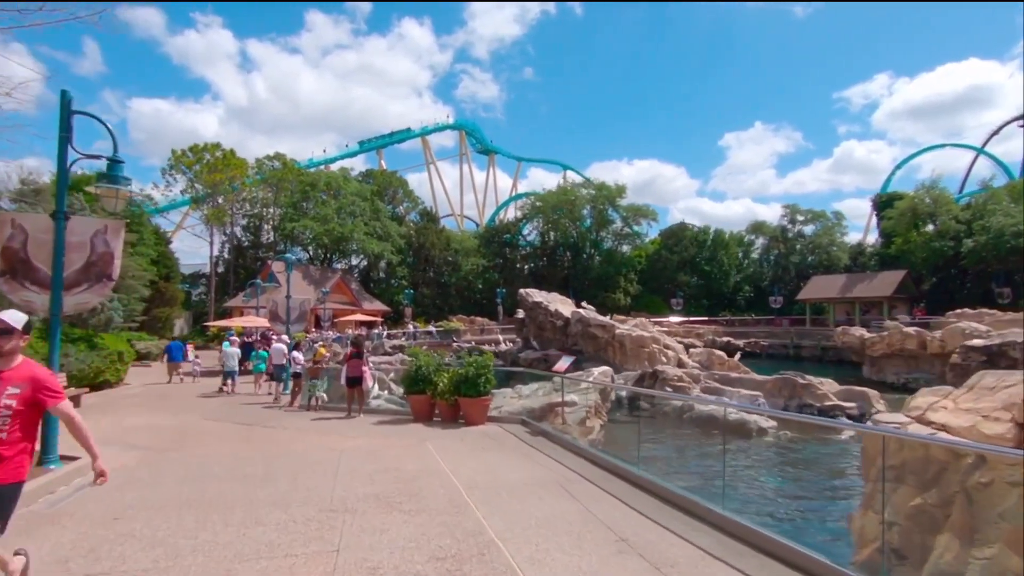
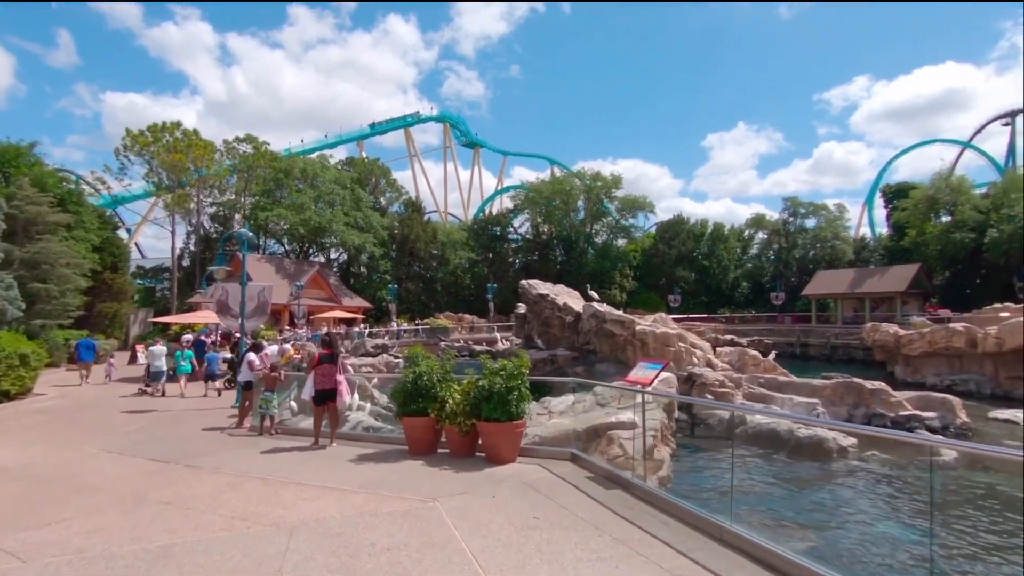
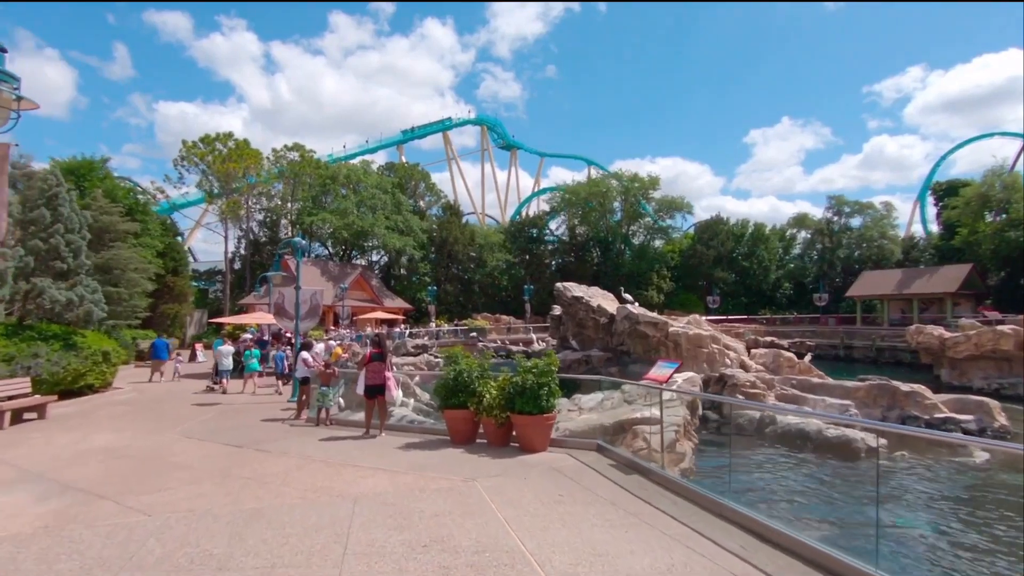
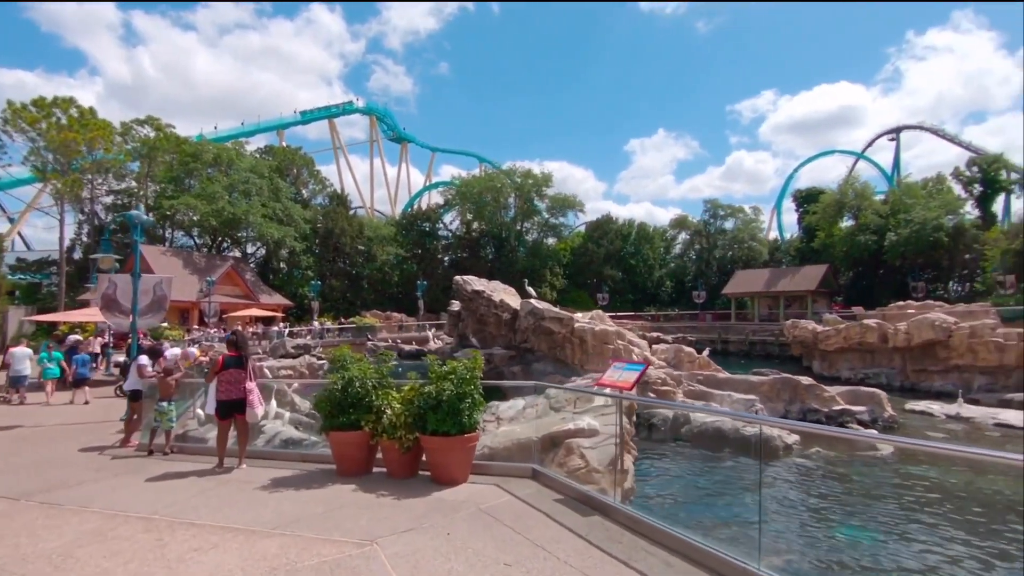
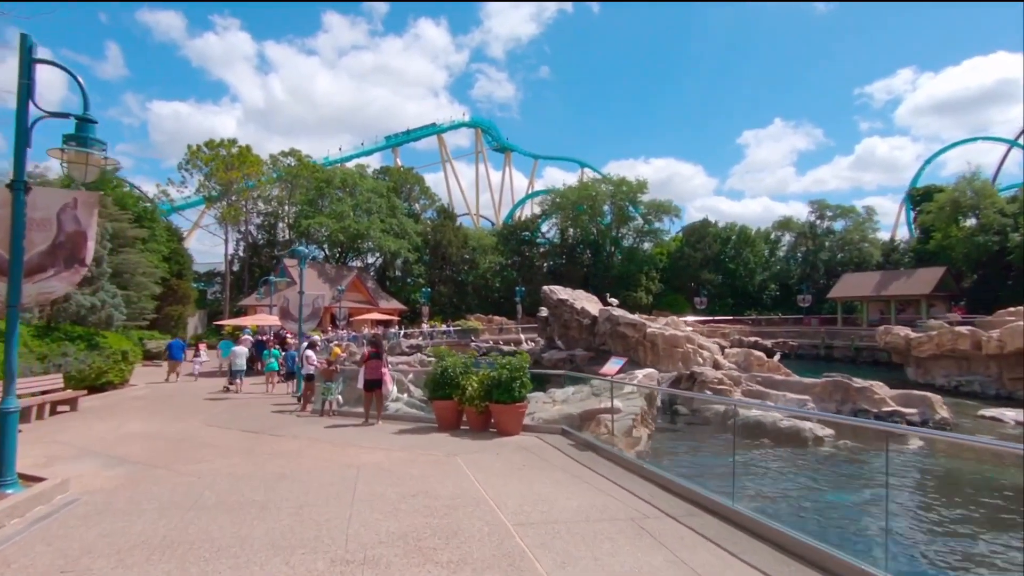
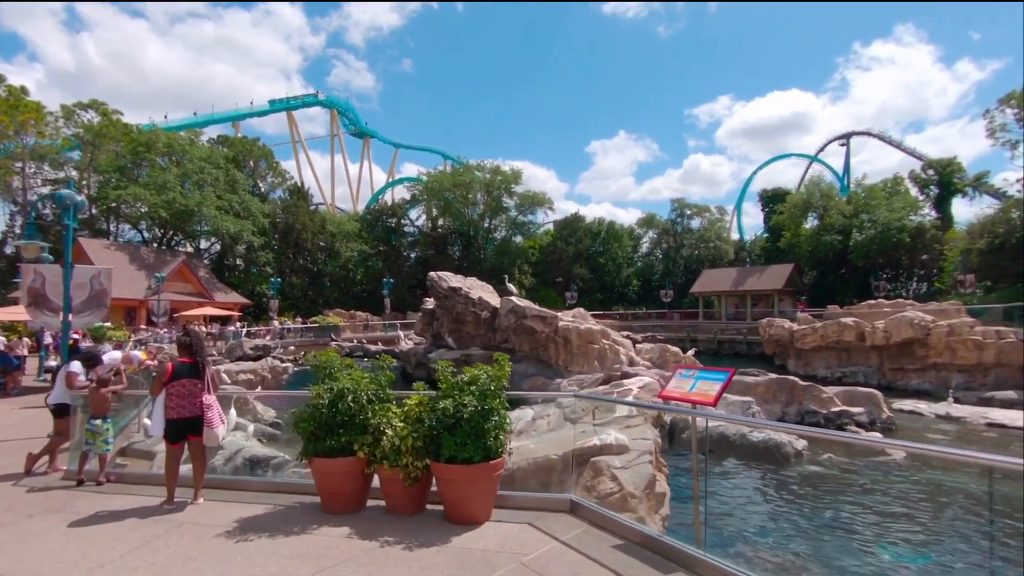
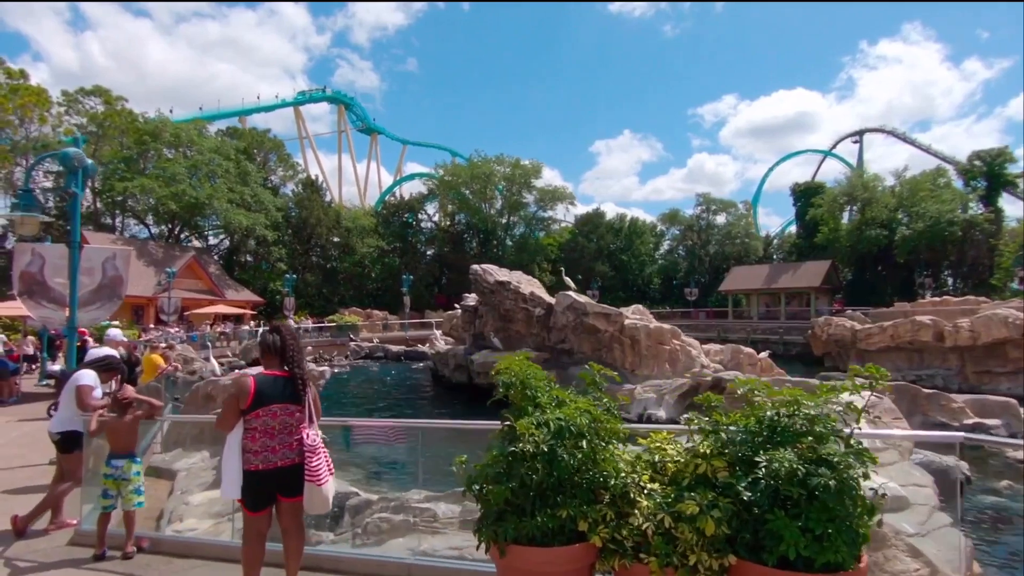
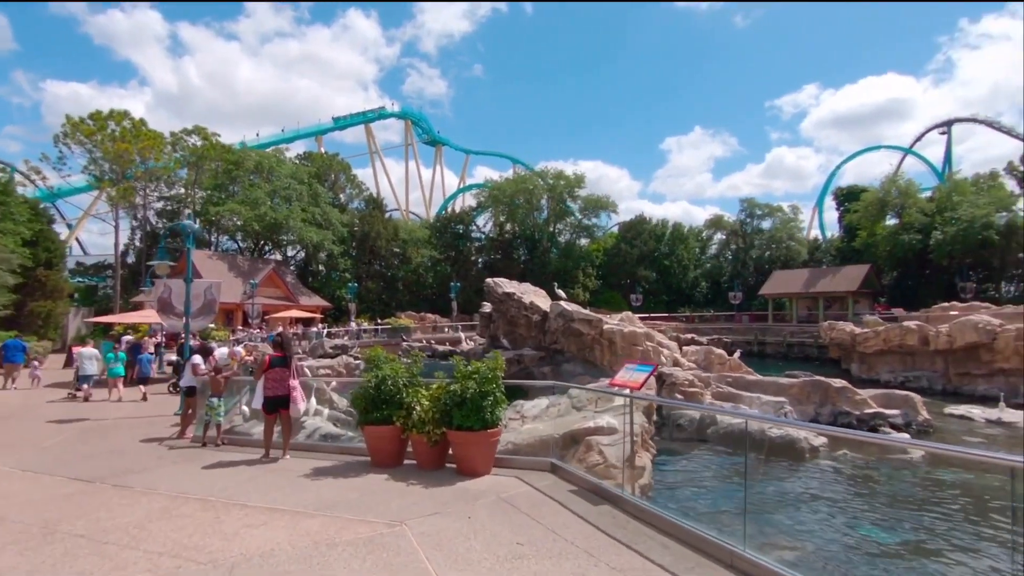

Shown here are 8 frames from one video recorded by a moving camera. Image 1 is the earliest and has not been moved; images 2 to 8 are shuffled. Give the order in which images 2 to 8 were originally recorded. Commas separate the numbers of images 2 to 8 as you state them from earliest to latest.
5, 3, 2, 8, 4, 6, 7
